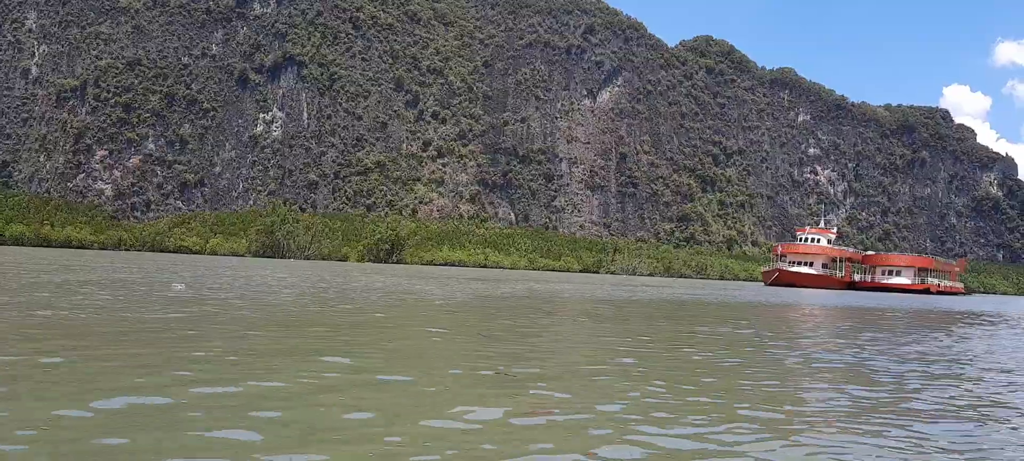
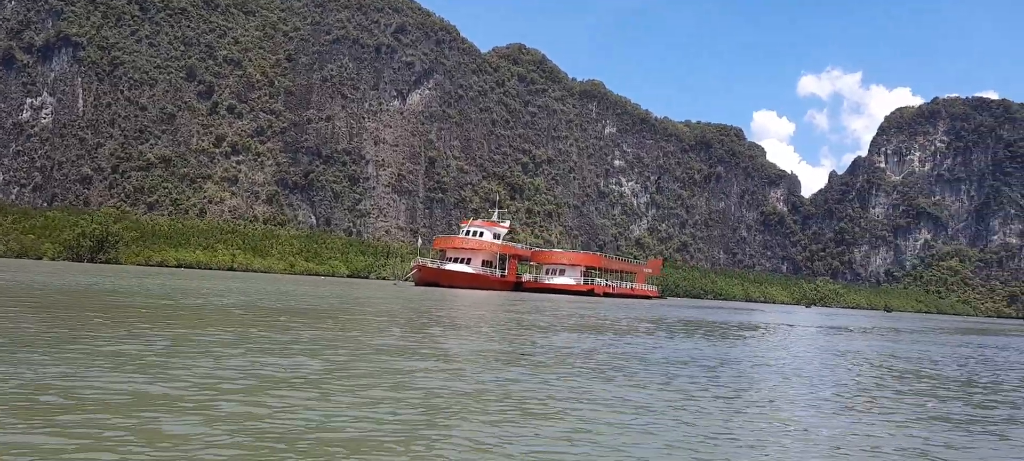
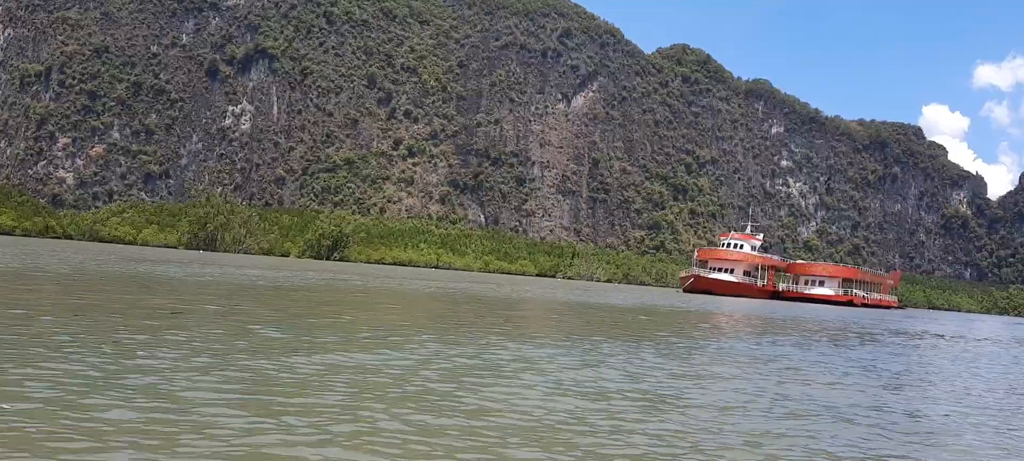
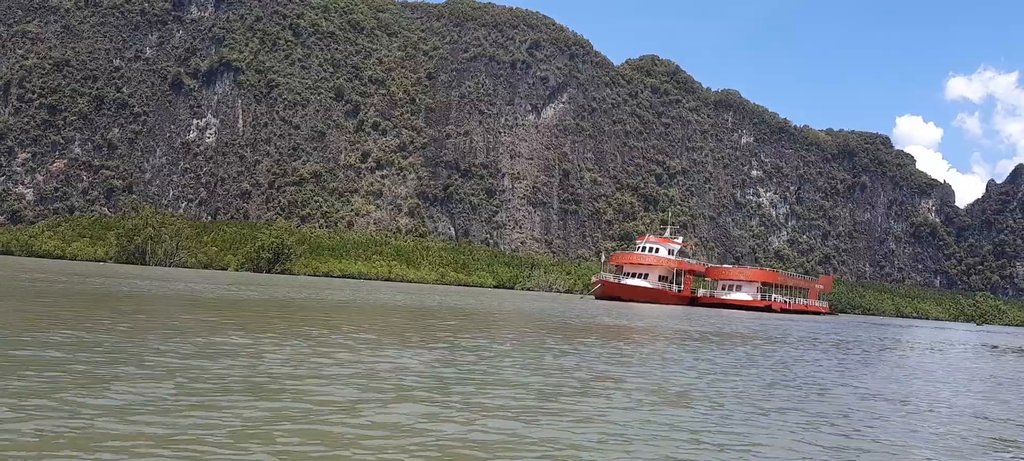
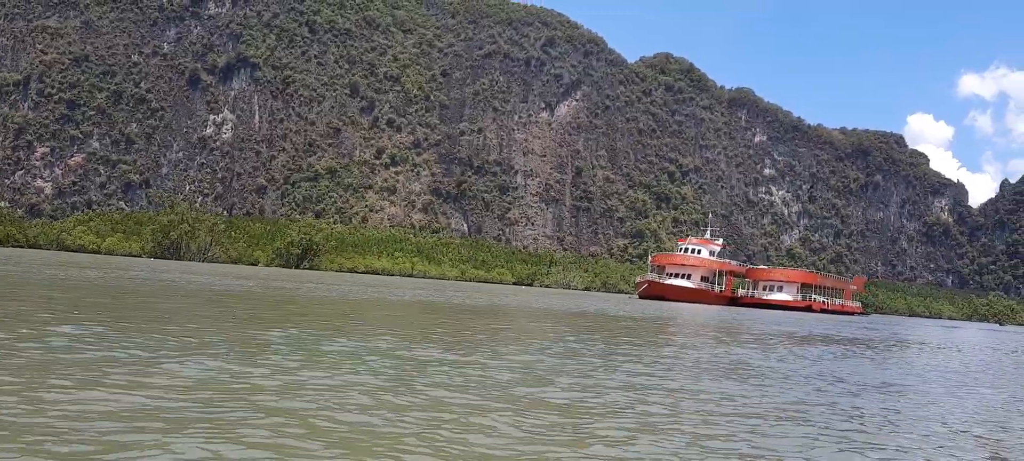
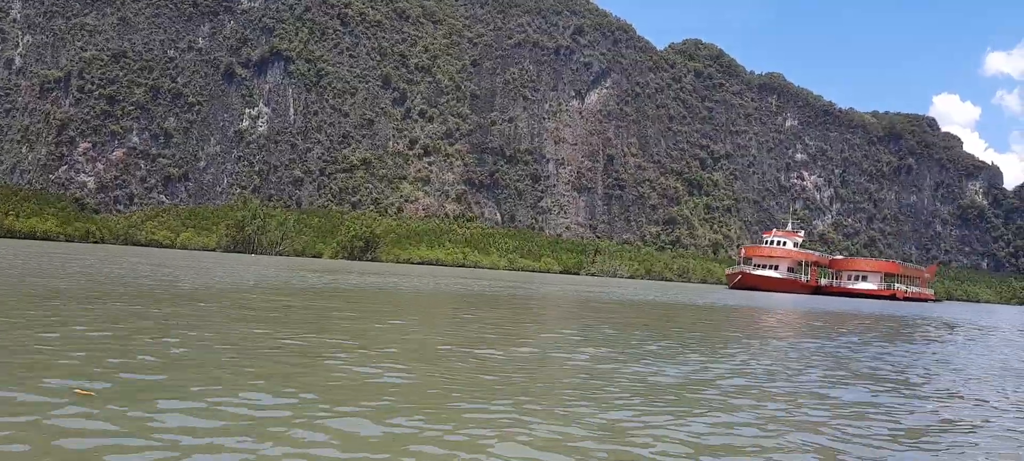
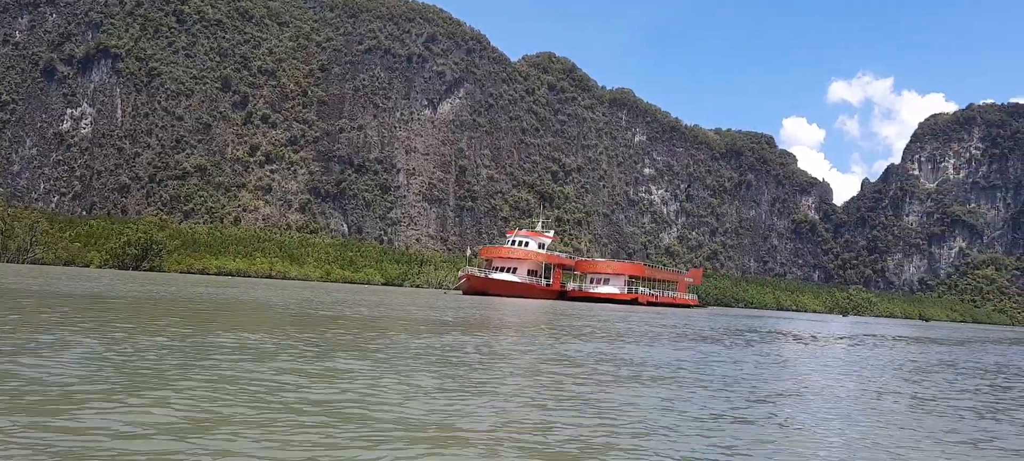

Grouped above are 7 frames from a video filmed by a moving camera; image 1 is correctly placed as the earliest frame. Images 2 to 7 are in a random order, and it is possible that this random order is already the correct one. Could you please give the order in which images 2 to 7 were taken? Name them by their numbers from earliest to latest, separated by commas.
6, 3, 5, 4, 7, 2
